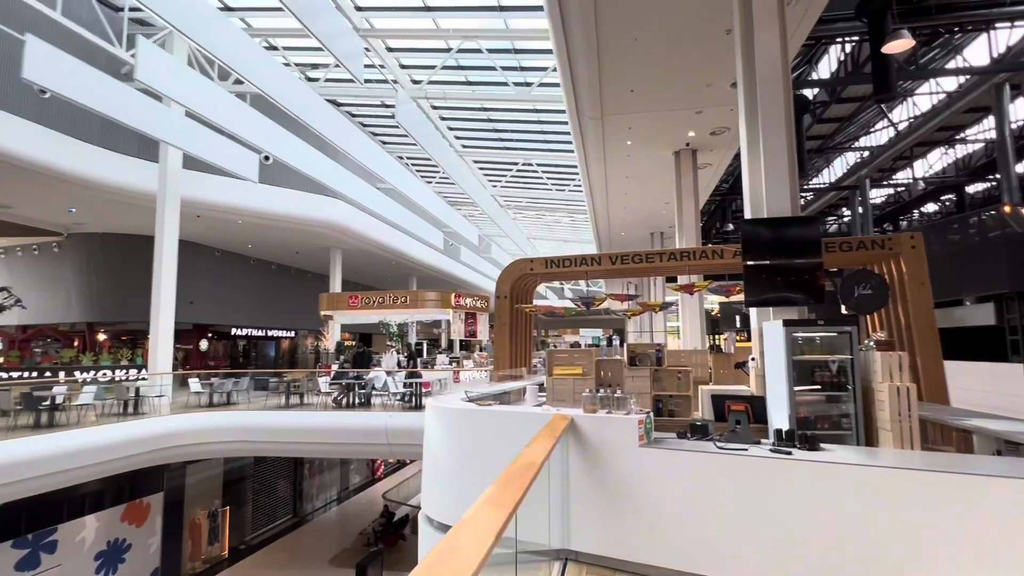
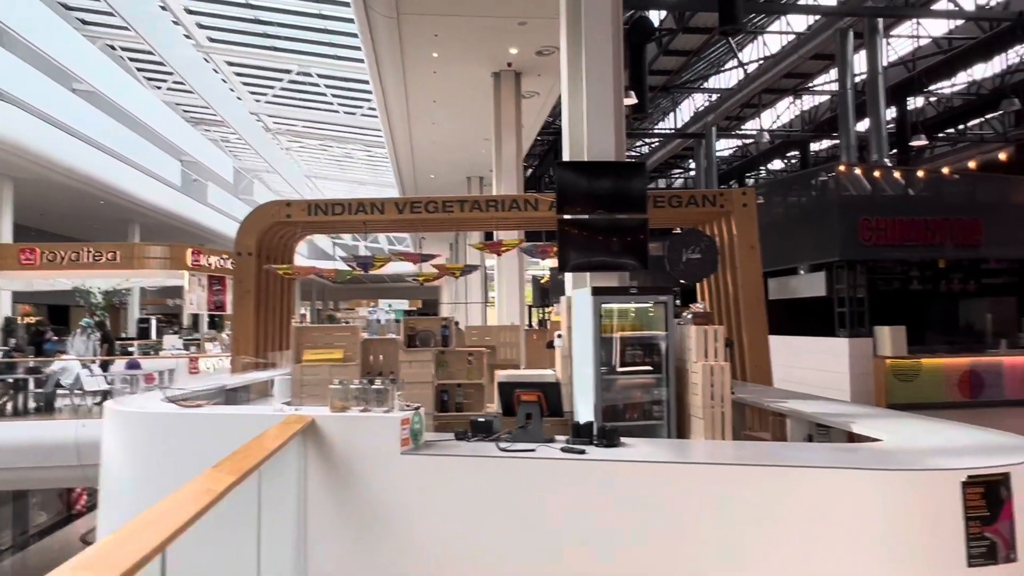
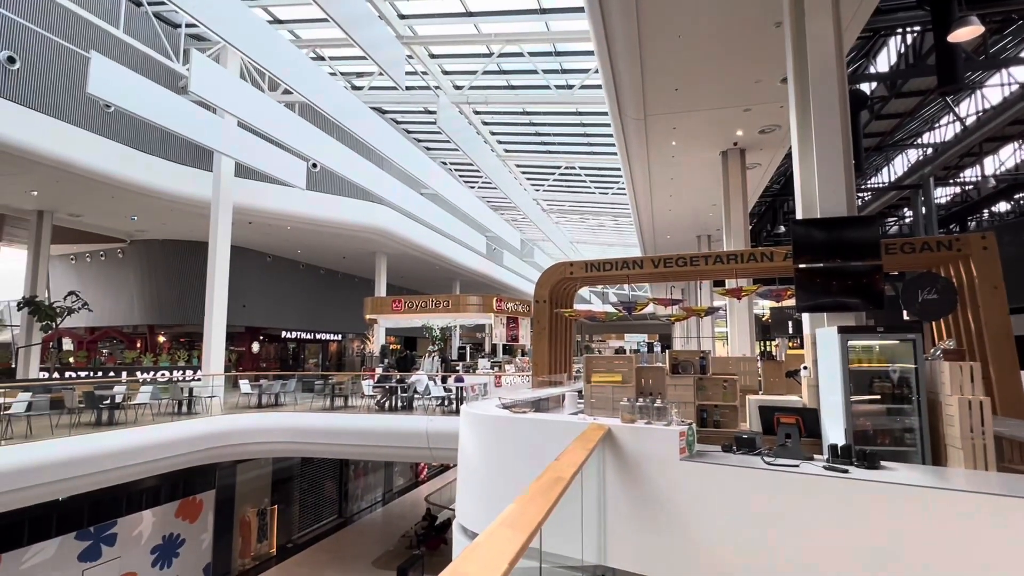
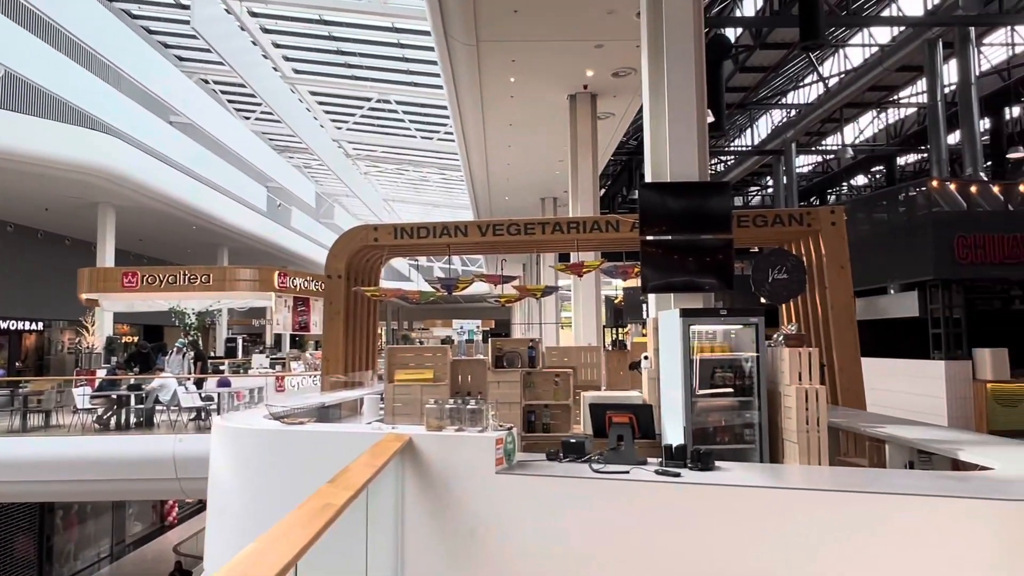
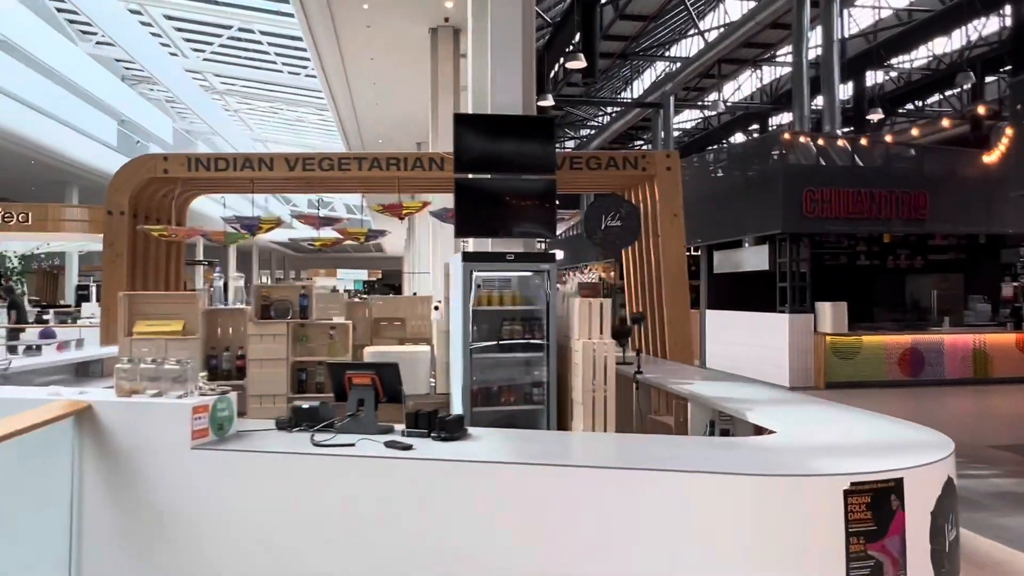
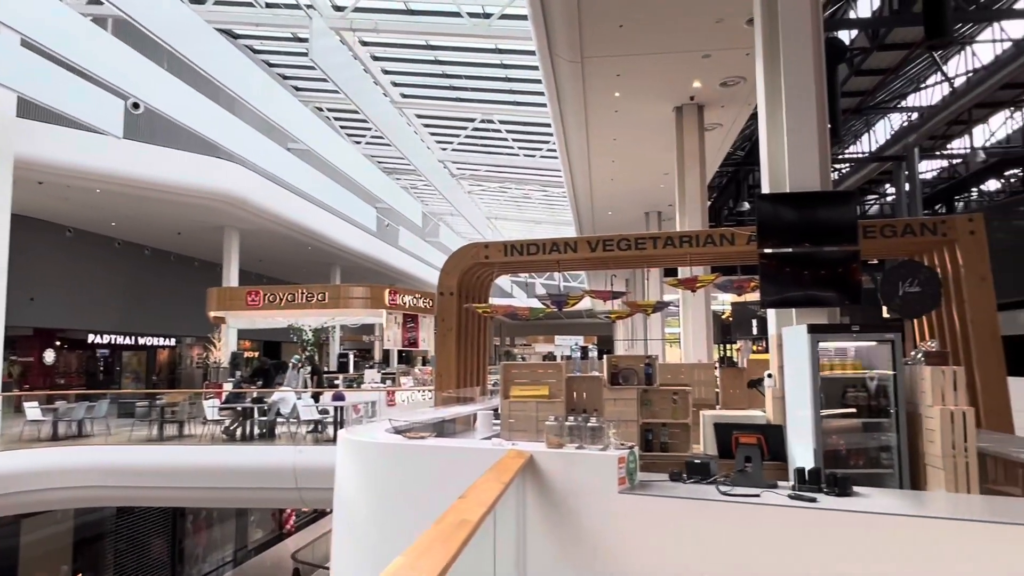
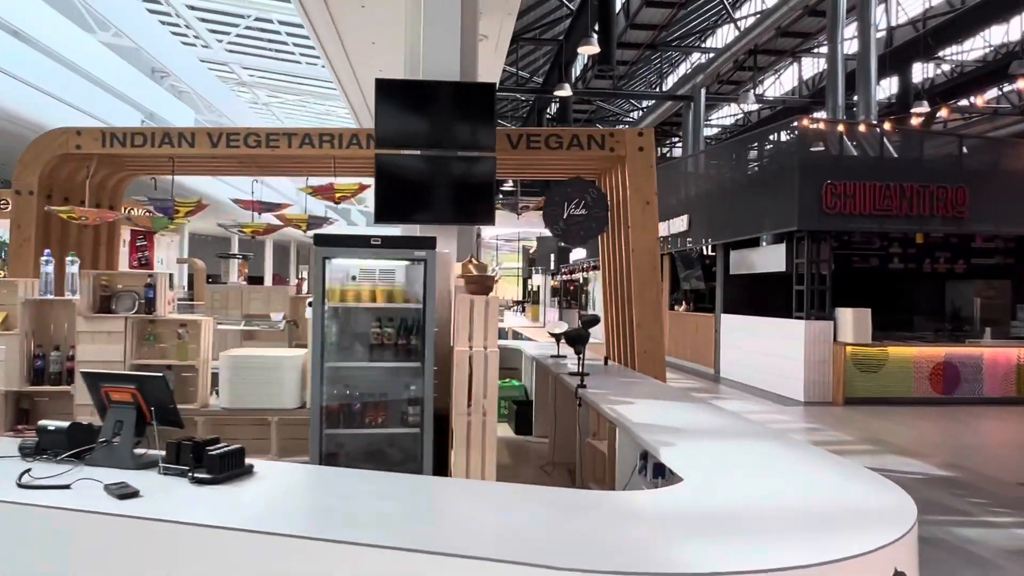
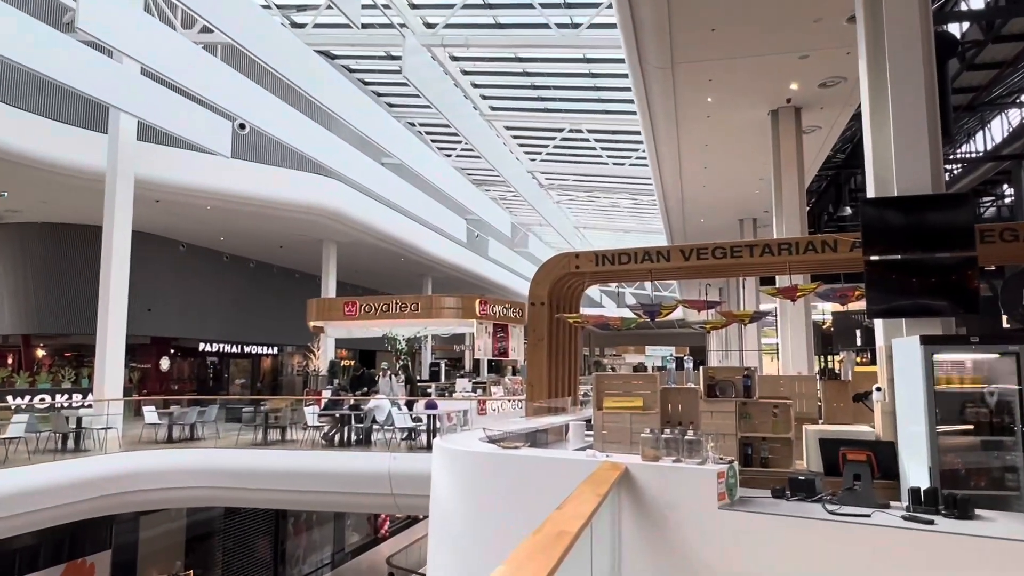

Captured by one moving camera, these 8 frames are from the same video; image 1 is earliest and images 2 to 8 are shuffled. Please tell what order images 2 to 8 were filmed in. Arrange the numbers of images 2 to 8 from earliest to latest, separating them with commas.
3, 8, 6, 4, 2, 5, 7
